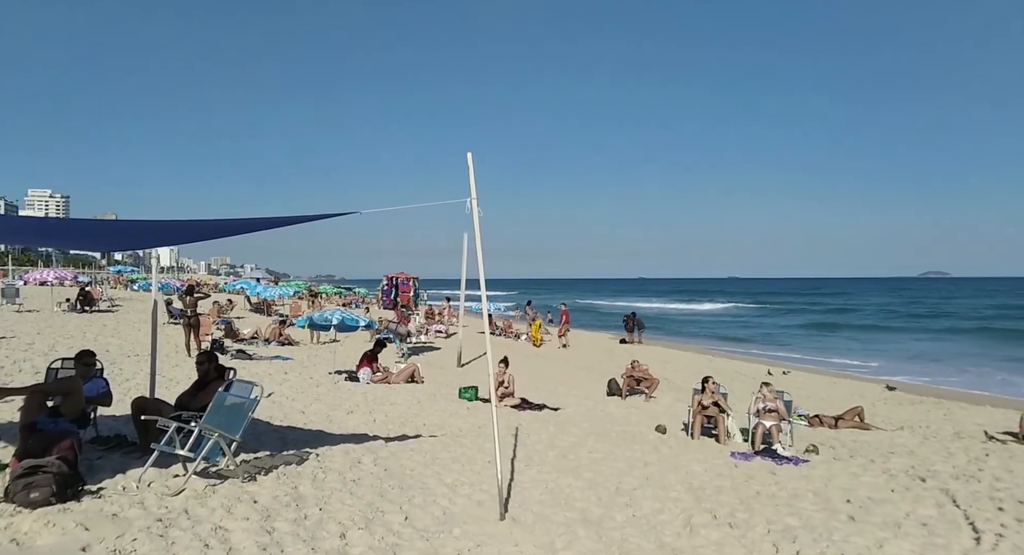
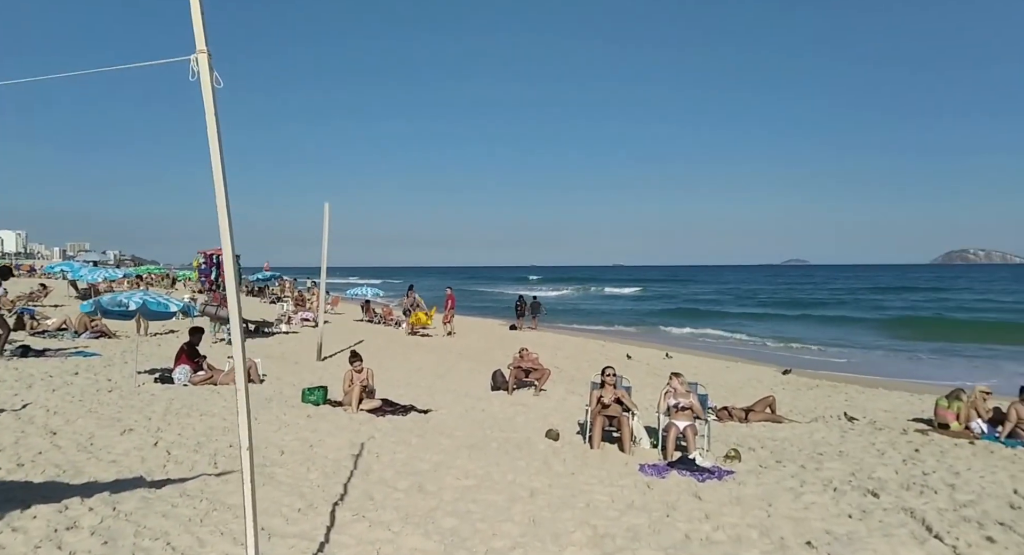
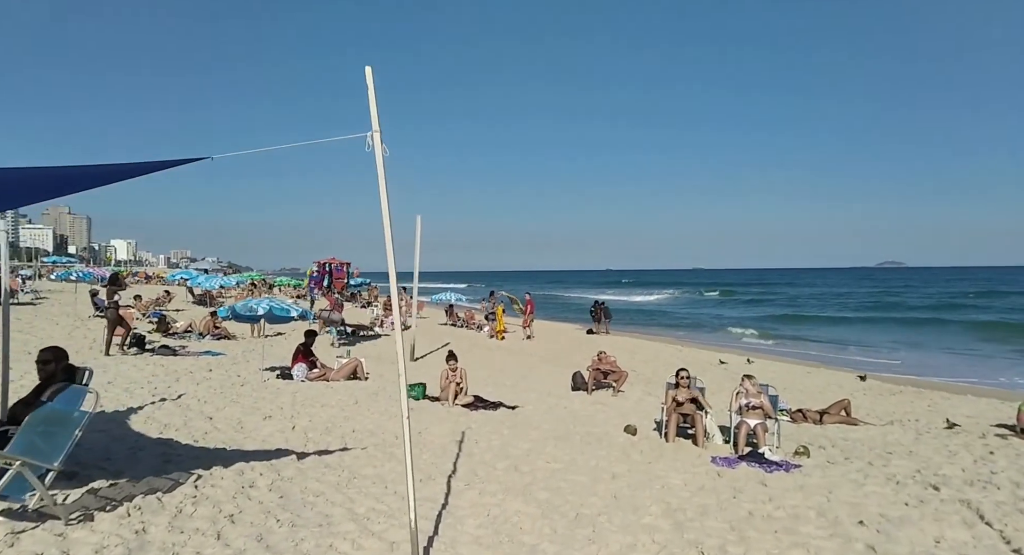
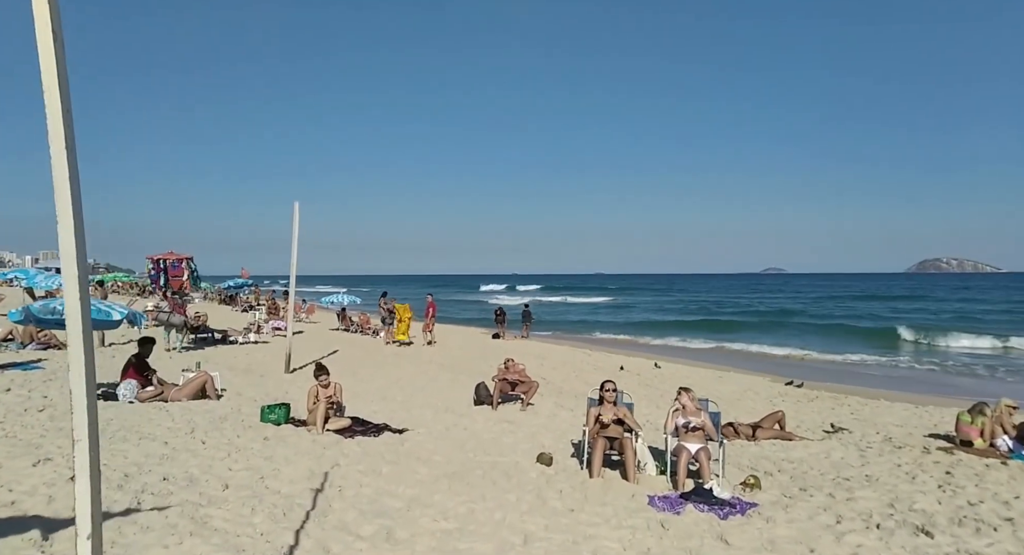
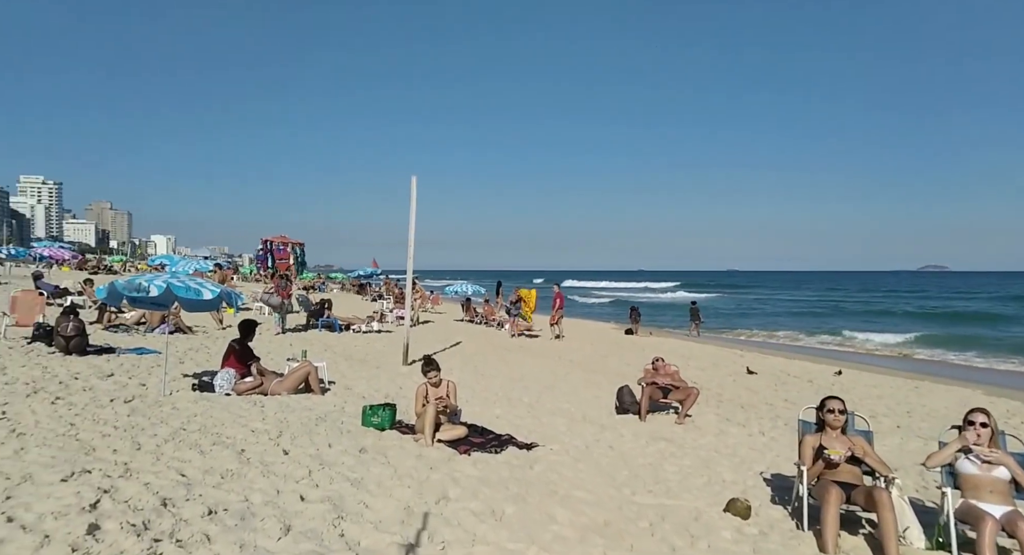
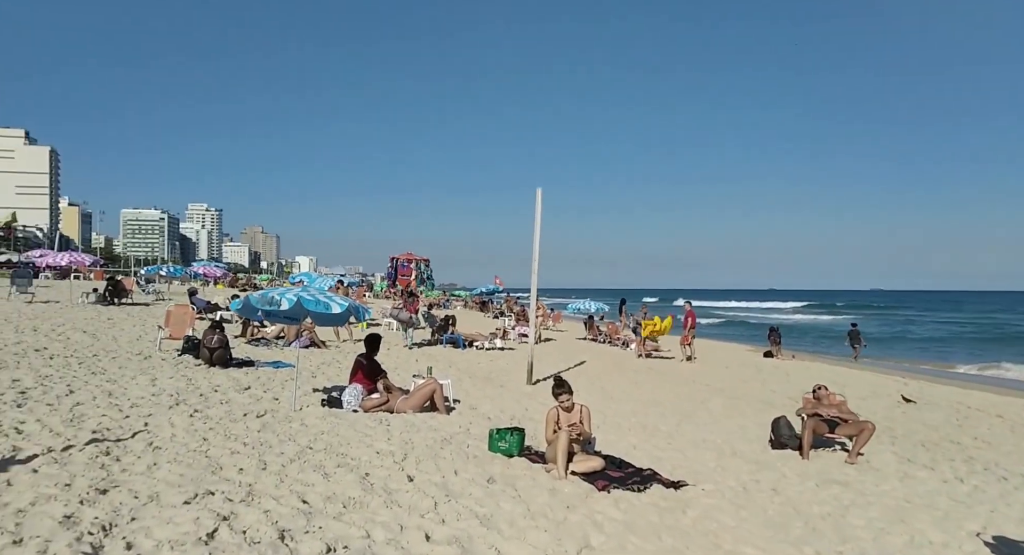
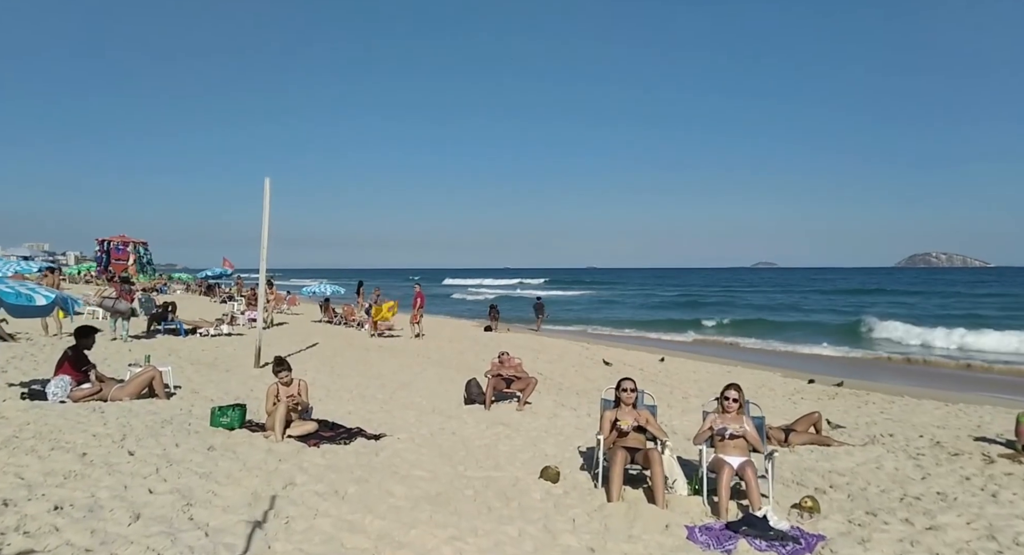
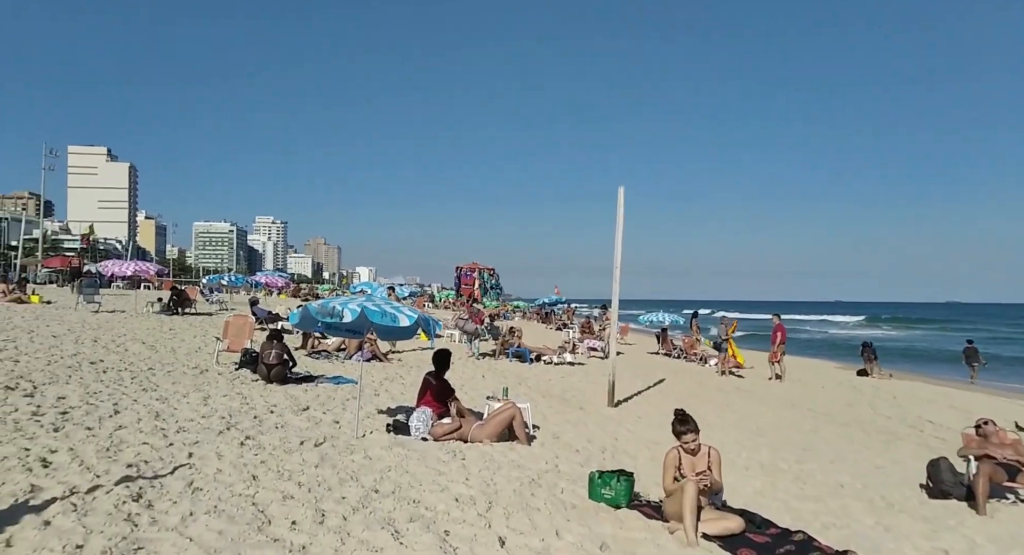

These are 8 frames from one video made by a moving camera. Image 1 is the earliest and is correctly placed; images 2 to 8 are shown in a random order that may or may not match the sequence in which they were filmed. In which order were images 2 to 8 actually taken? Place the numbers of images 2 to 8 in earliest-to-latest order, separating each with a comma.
3, 2, 4, 7, 5, 6, 8
